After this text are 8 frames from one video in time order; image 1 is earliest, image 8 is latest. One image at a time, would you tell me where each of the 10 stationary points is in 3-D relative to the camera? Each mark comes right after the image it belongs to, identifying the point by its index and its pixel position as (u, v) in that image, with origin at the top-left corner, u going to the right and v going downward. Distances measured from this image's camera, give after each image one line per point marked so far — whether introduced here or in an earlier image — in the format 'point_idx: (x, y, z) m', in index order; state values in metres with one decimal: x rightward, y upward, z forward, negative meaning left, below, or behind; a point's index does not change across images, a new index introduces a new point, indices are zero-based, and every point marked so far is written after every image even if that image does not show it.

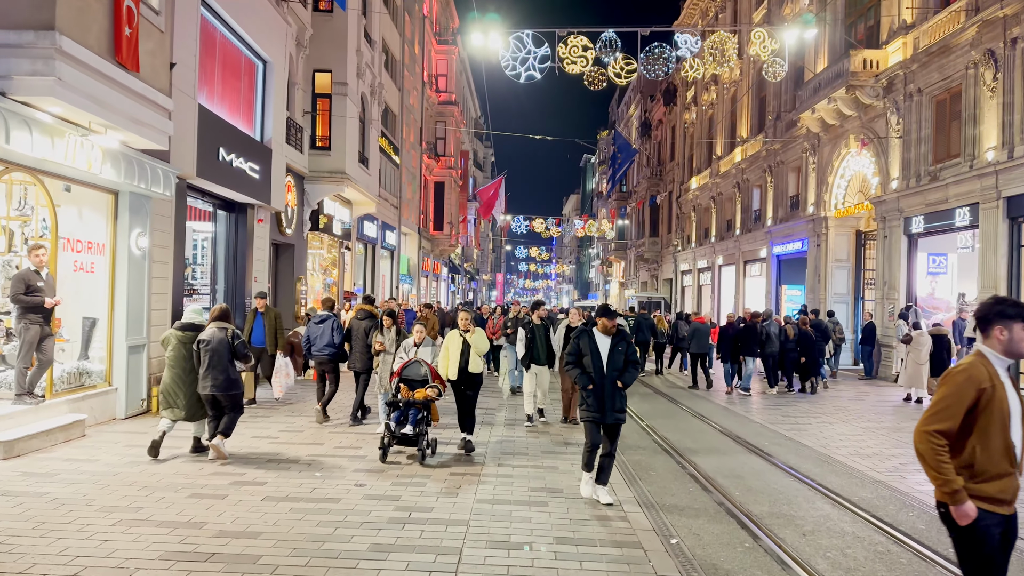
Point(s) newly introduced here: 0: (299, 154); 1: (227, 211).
0: (-4.9, +3.1, +17.0) m
1: (-5.4, +1.5, +14.0) m
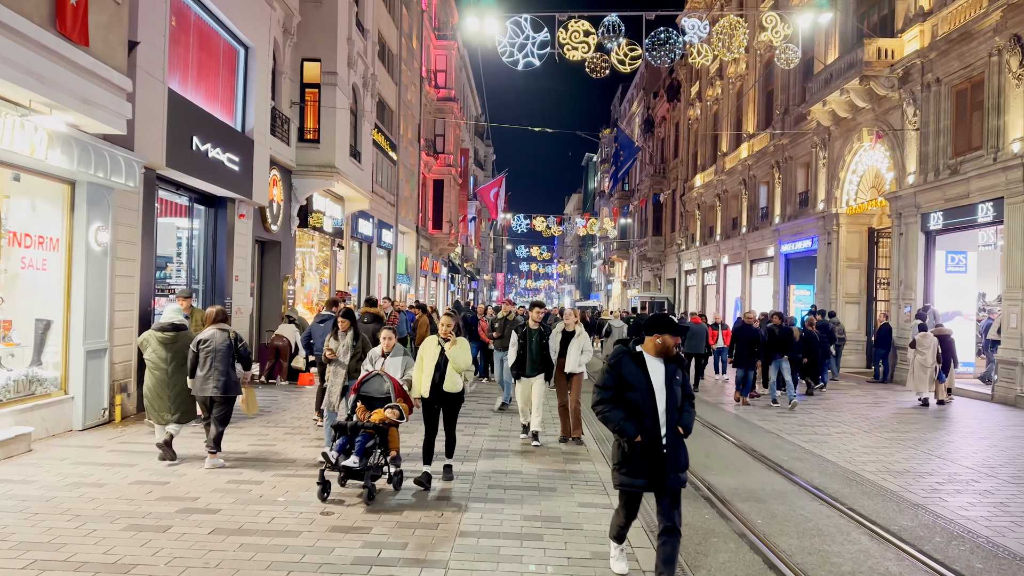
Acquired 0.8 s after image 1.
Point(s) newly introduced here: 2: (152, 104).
0: (-5.0, +3.1, +16.1) m
1: (-5.4, +1.5, +13.2) m
2: (-4.8, +2.4, +9.7) m
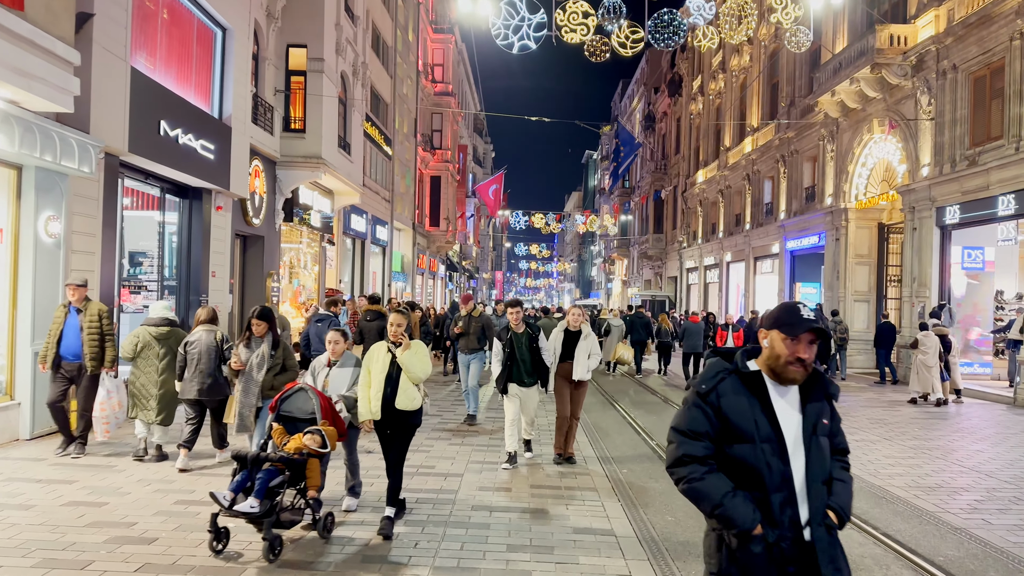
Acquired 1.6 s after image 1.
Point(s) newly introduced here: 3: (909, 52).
0: (-5.1, +3.2, +15.3) m
1: (-5.6, +1.5, +12.4) m
2: (-4.9, +2.5, +8.9) m
3: (+9.5, +5.6, +17.6) m
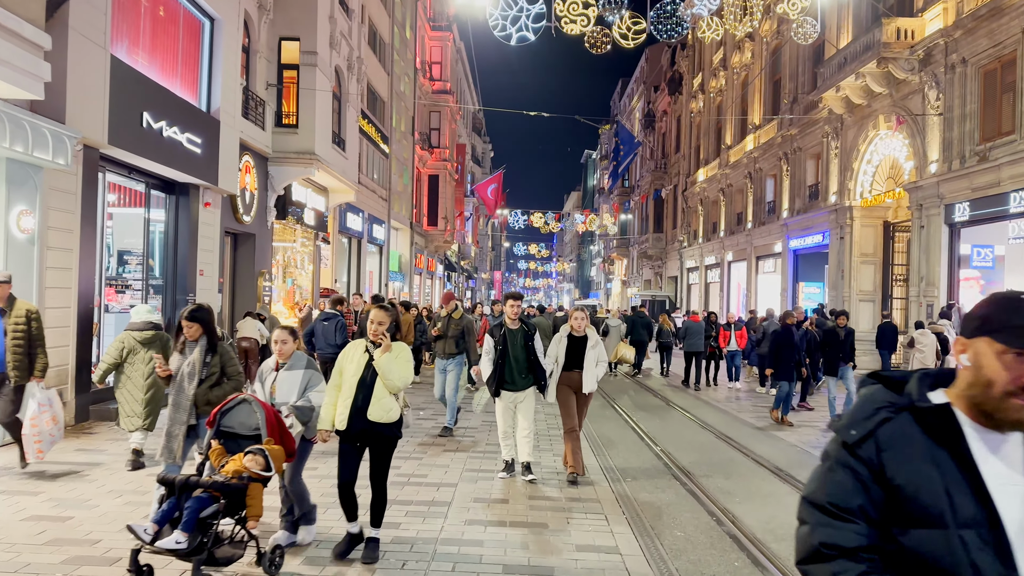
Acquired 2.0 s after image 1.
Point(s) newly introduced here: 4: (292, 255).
0: (-5.1, +3.2, +14.9) m
1: (-5.6, +1.5, +11.9) m
2: (-4.9, +2.5, +8.5) m
3: (+9.4, +5.6, +17.2) m
4: (-5.5, +0.8, +18.4) m
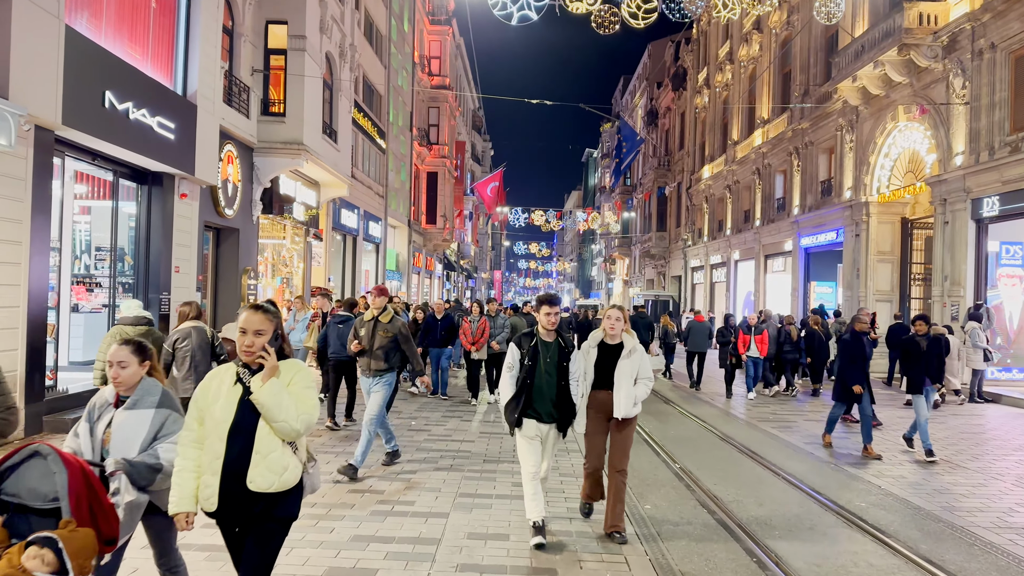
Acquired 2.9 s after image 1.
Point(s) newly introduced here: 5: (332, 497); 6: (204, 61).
0: (-5.1, +3.2, +14.0) m
1: (-5.6, +1.6, +11.0) m
2: (-4.9, +2.5, +7.6) m
3: (+9.5, +5.7, +16.3) m
4: (-5.5, +0.8, +17.5) m
5: (-1.5, -1.7, +6.0) m
6: (-4.9, +3.6, +11.7) m
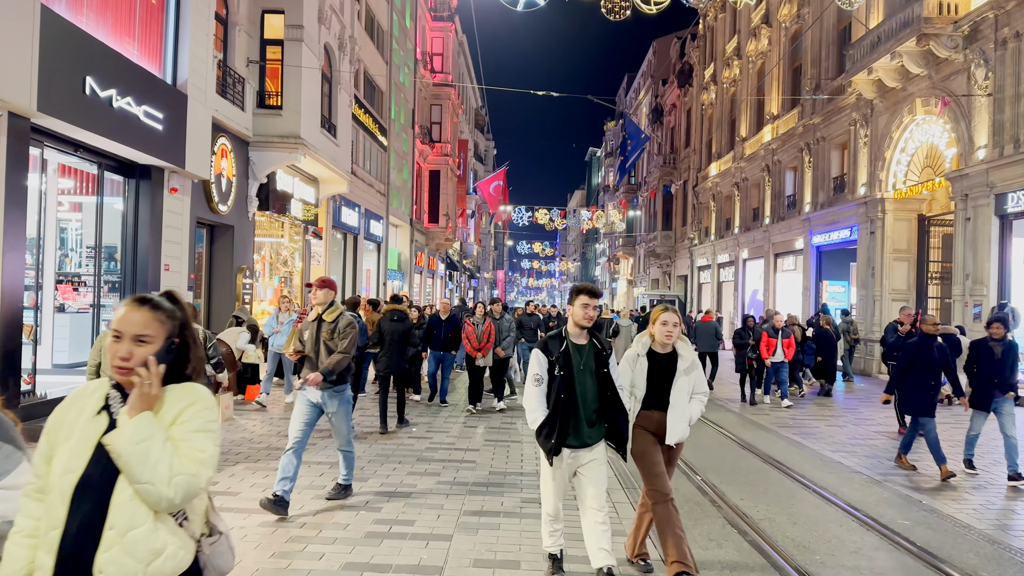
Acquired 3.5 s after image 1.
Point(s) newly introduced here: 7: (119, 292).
0: (-5.0, +3.2, +13.4) m
1: (-5.5, +1.6, +10.5) m
2: (-4.8, +2.5, +7.0) m
3: (+9.6, +5.7, +15.7) m
4: (-5.4, +0.9, +17.0) m
5: (-1.4, -1.7, +5.4) m
6: (-4.8, +3.6, +11.2) m
7: (-5.5, -0.1, +10.4) m
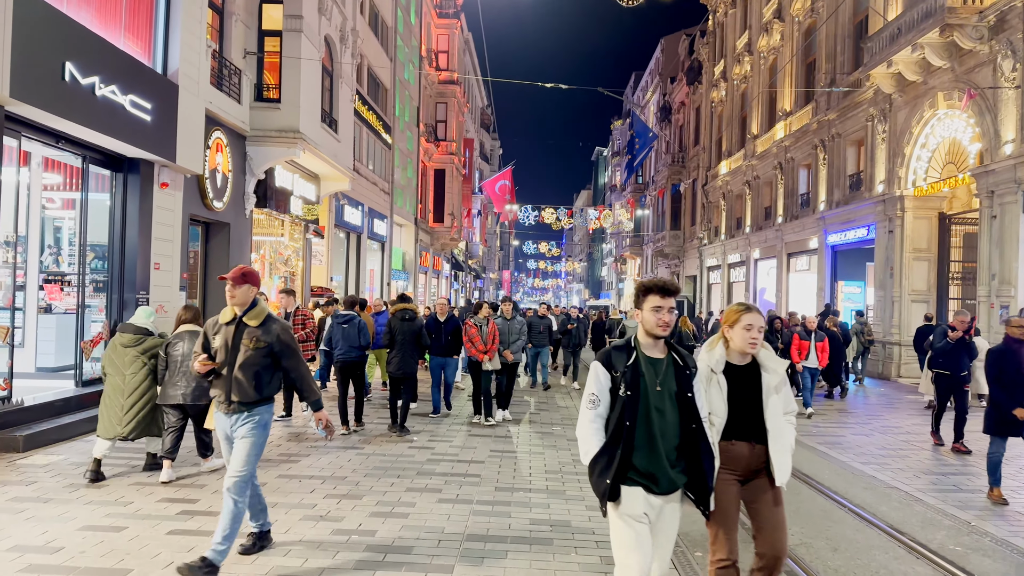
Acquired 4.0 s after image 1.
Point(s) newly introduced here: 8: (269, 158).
0: (-4.9, +3.2, +12.9) m
1: (-5.4, +1.6, +9.9) m
2: (-4.7, +2.6, +6.5) m
3: (+9.7, +5.7, +15.1) m
4: (-5.2, +0.9, +16.4) m
5: (-1.3, -1.7, +4.9) m
6: (-4.7, +3.6, +10.7) m
7: (-5.4, -0.1, +9.9) m
8: (-4.6, +2.4, +13.9) m
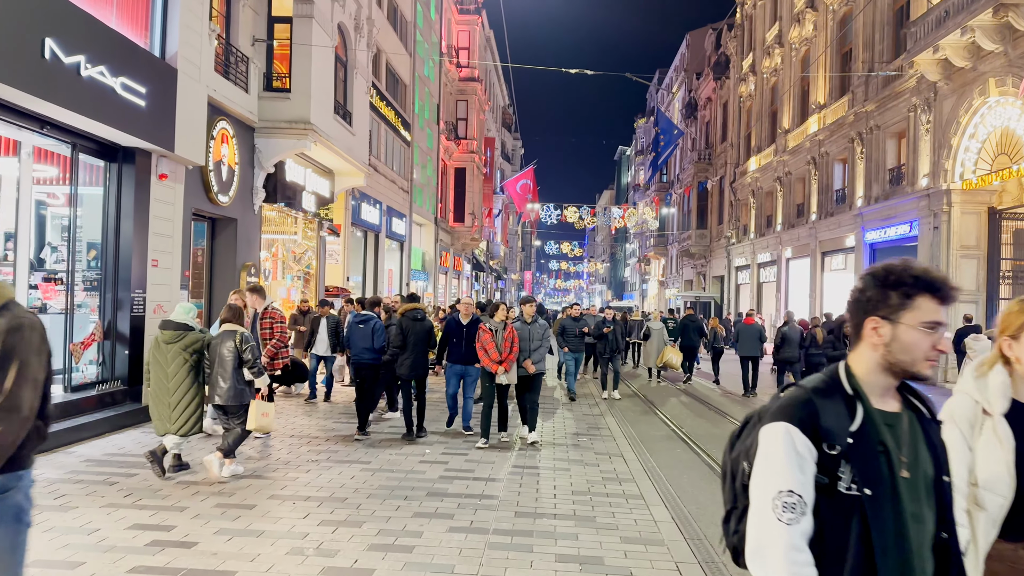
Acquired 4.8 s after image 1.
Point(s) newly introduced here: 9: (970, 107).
0: (-4.5, +3.2, +12.3) m
1: (-5.1, +1.6, +9.3) m
2: (-4.6, +2.6, +5.8) m
3: (+10.1, +5.7, +14.0) m
4: (-4.8, +0.9, +15.8) m
5: (-1.2, -1.6, +4.1) m
6: (-4.4, +3.7, +10.0) m
7: (-5.2, 0.0, +9.2) m
8: (-4.2, +2.5, +13.2) m
9: (+10.5, +4.1, +16.8) m
